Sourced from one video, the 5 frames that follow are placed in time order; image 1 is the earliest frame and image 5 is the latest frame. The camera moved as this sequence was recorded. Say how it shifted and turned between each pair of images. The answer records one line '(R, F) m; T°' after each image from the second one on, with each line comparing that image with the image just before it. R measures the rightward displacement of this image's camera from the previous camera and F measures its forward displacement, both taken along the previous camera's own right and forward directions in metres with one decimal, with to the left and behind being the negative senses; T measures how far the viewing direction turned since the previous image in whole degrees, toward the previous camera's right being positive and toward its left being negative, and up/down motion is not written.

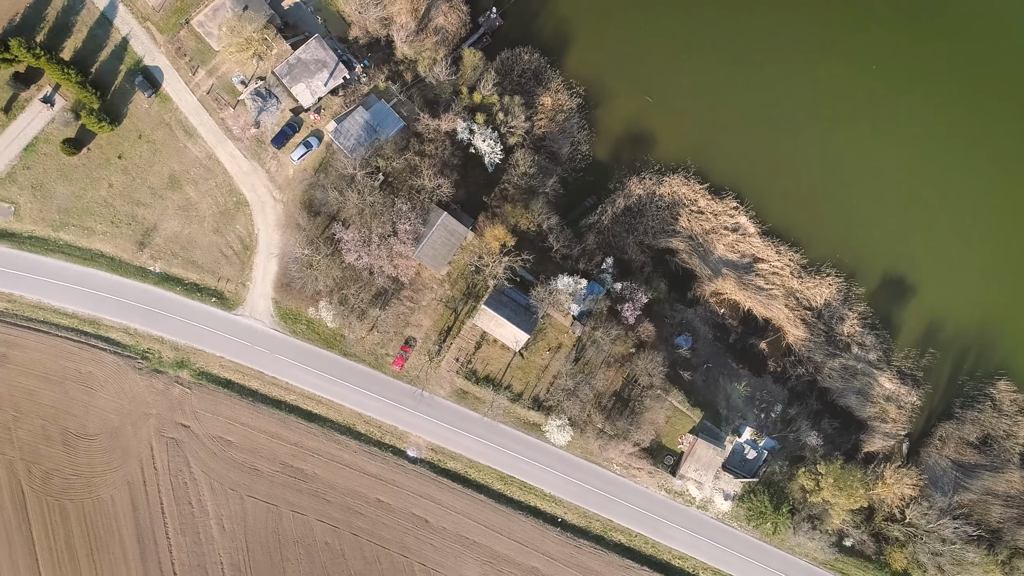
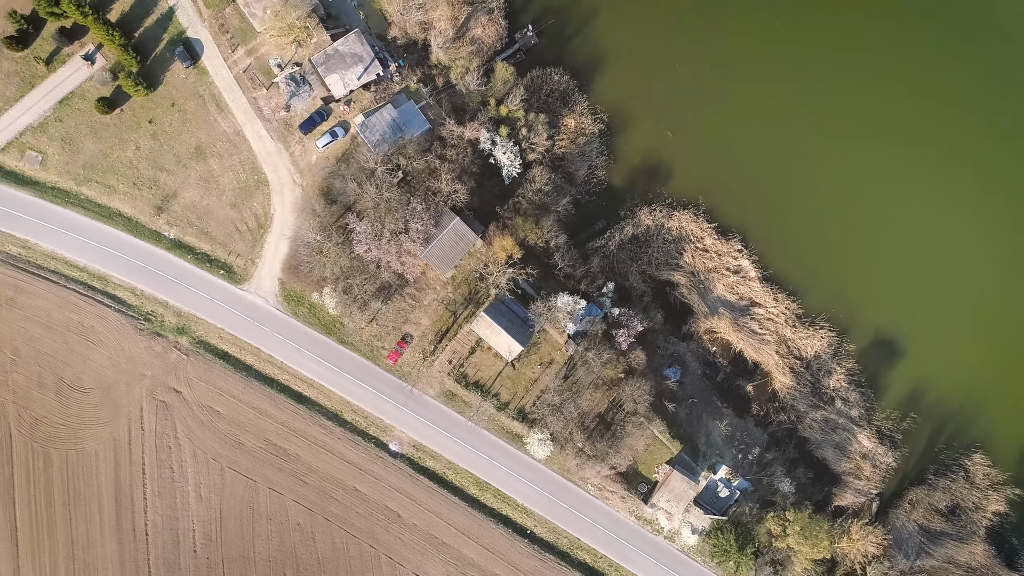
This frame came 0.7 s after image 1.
(-0.1, -0.8) m; 0°
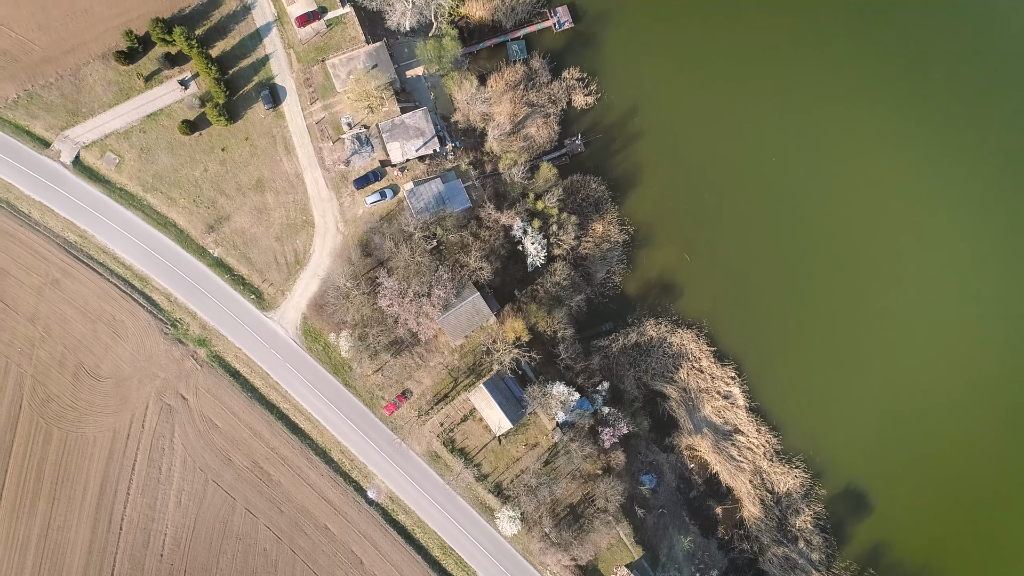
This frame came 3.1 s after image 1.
(-0.2, -2.4) m; -1°
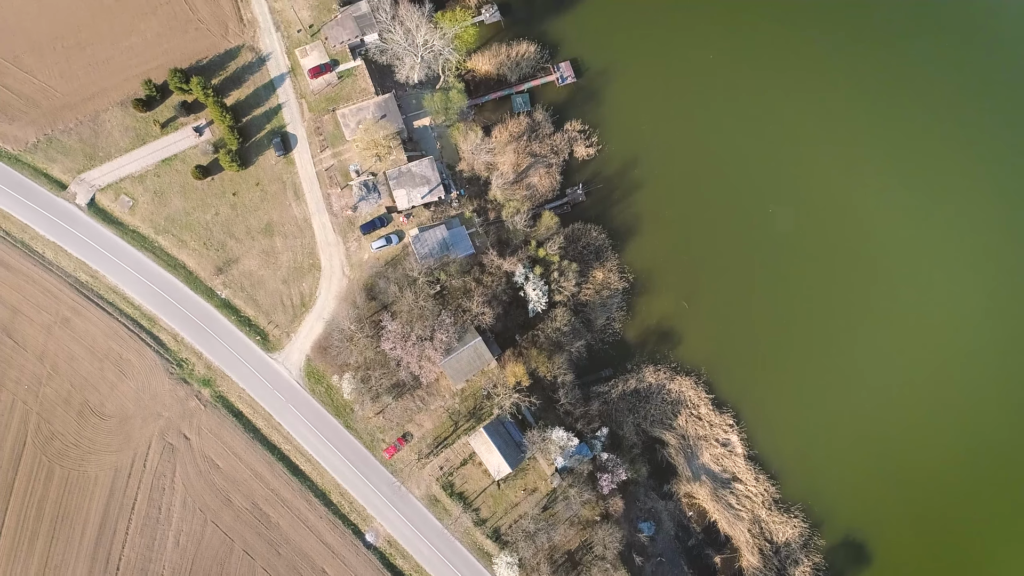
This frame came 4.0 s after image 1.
(0.0, -0.7) m; 0°
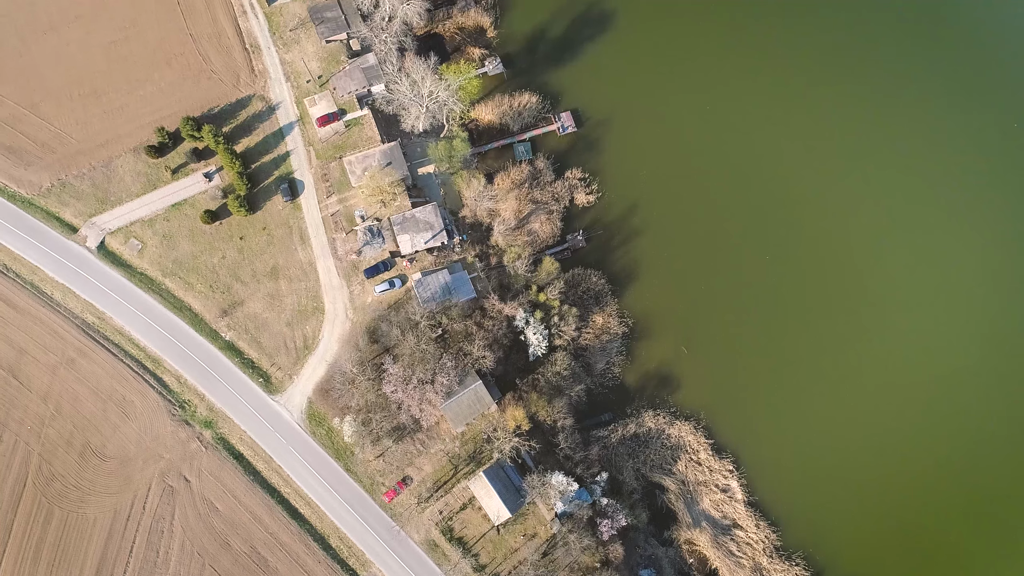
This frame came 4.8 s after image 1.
(0.0, -0.6) m; 0°
